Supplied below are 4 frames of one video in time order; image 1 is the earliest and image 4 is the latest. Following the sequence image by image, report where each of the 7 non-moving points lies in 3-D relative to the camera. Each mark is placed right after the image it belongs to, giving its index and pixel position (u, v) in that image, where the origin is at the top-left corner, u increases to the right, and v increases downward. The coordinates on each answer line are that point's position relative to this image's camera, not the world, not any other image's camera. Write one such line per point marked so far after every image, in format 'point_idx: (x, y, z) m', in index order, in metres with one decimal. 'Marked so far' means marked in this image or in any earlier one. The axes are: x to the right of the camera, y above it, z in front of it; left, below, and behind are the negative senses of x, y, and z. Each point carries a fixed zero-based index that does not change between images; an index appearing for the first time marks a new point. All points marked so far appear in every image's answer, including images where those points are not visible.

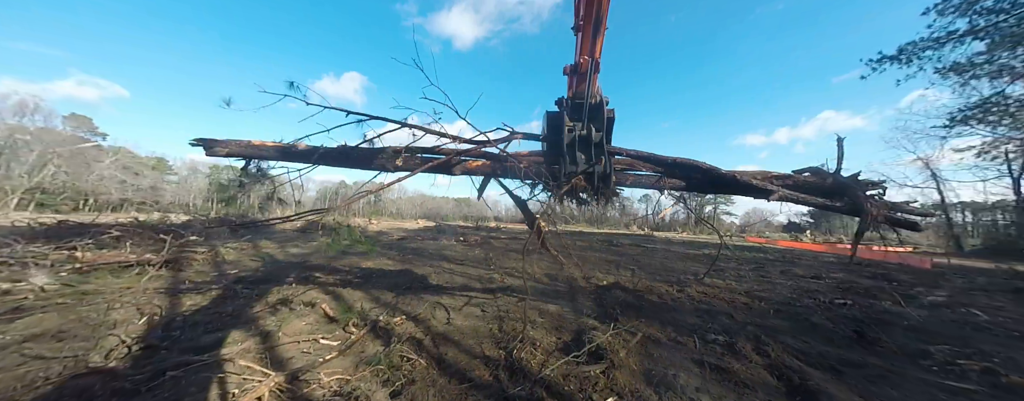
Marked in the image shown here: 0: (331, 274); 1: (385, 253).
0: (-4.4, -1.7, +7.0) m
1: (-4.8, -2.0, +10.6) m
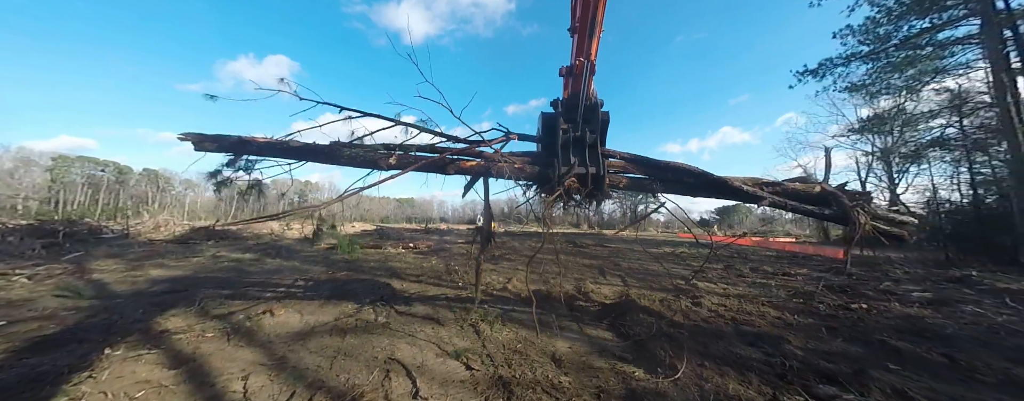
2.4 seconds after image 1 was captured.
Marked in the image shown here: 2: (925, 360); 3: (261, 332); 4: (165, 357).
0: (-4.8, -1.7, +4.5) m
1: (-5.8, -1.9, +8.0) m
2: (+4.4, -1.7, +3.0) m
3: (-3.1, -1.6, +3.5) m
4: (-3.4, -1.5, +2.8) m
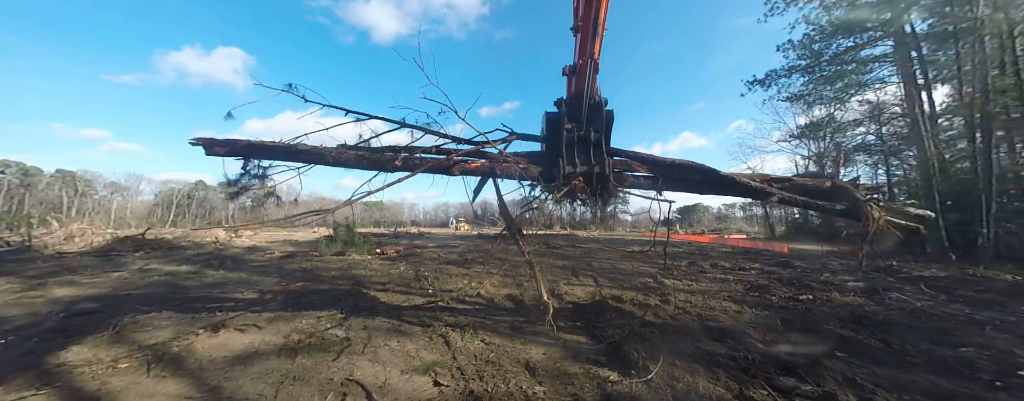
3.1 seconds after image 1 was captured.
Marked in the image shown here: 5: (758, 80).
0: (-5.2, -1.7, +3.8) m
1: (-6.6, -2.1, +7.2) m
2: (+4.1, -1.7, +3.3) m
3: (-3.5, -1.7, +3.1) m
4: (-3.7, -1.6, +2.3) m
5: (+13.3, +6.5, +15.4) m
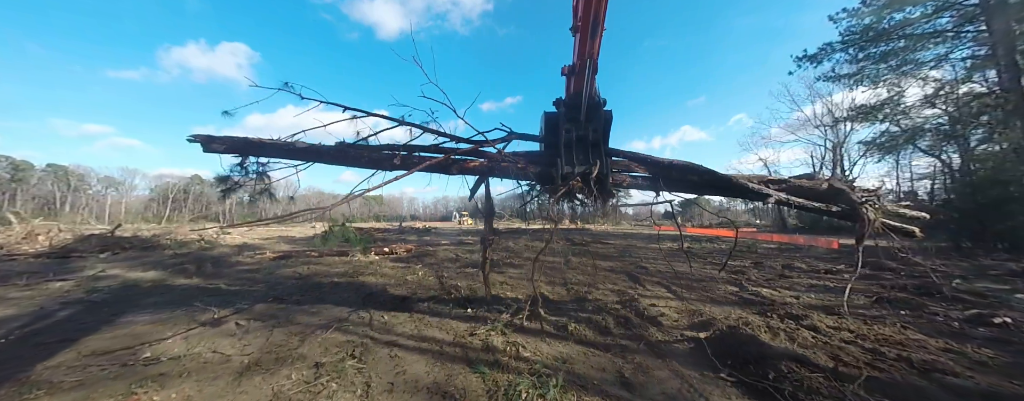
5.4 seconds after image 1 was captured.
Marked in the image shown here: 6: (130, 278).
0: (-4.2, -1.6, +2.3) m
1: (-5.5, -1.8, +5.7) m
2: (+5.1, -1.5, +1.8) m
3: (-2.4, -1.6, +1.5) m
4: (-2.7, -1.5, +0.8) m
5: (+14.3, +7.0, +13.7) m
6: (-8.4, -1.7, +6.3) m
